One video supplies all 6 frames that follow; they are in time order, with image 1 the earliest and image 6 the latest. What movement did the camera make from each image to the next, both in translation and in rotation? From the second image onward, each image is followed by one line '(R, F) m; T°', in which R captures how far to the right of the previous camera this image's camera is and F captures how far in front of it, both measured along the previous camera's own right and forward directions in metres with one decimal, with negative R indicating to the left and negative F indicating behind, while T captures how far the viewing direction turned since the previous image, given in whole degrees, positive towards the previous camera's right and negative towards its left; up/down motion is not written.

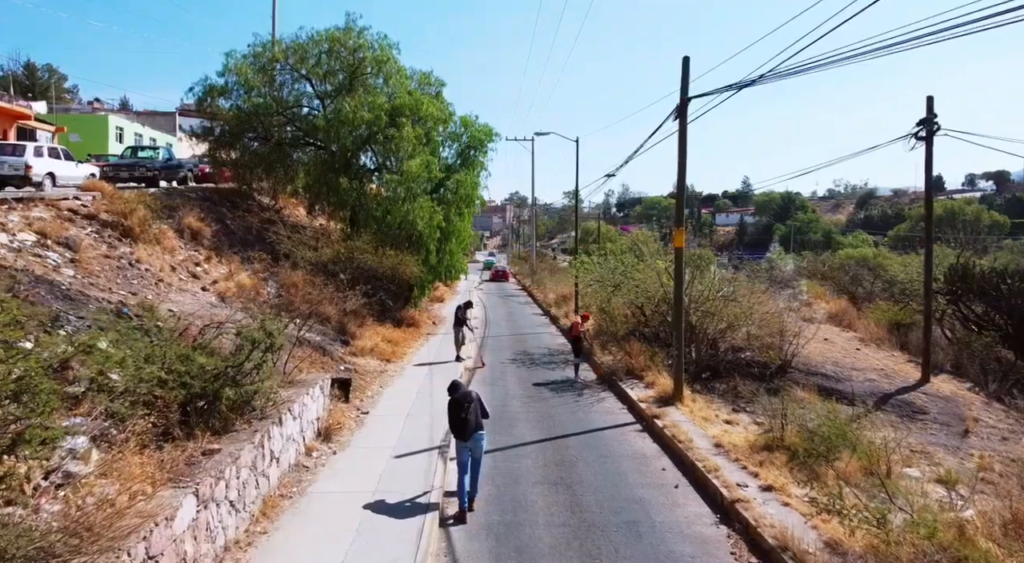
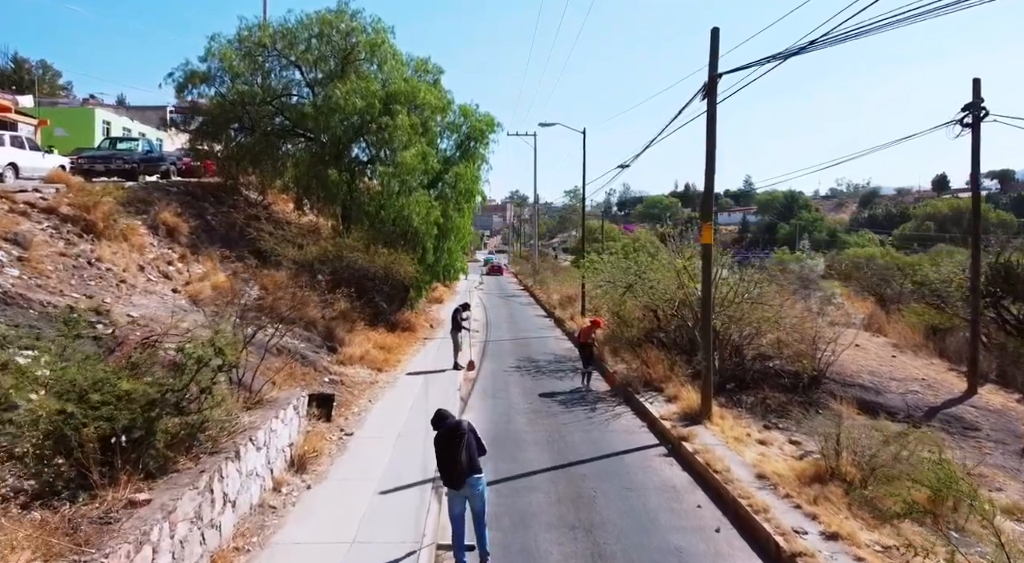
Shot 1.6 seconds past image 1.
(-0.1, +1.5) m; 0°
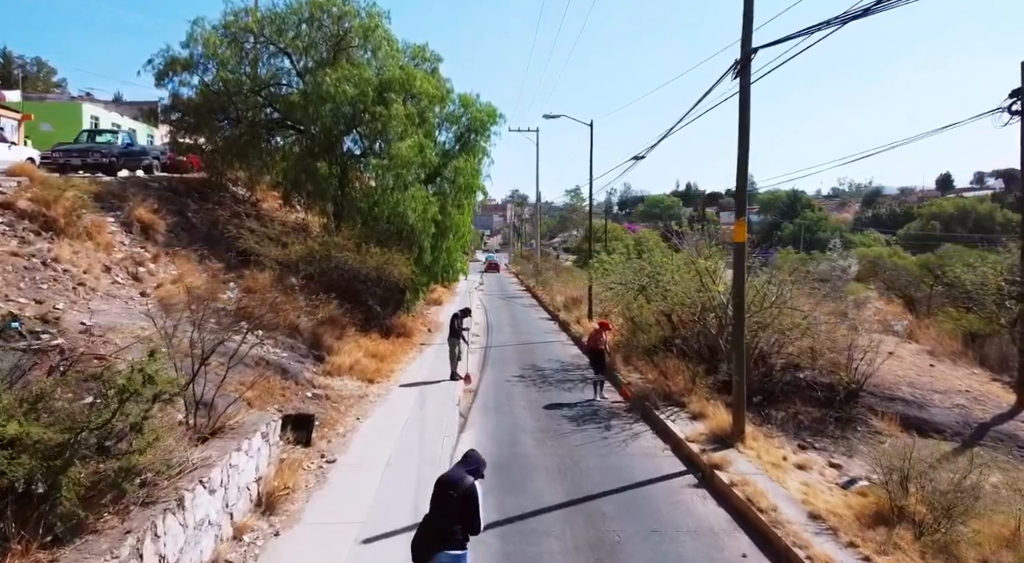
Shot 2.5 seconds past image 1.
(-0.1, +1.3) m; 0°
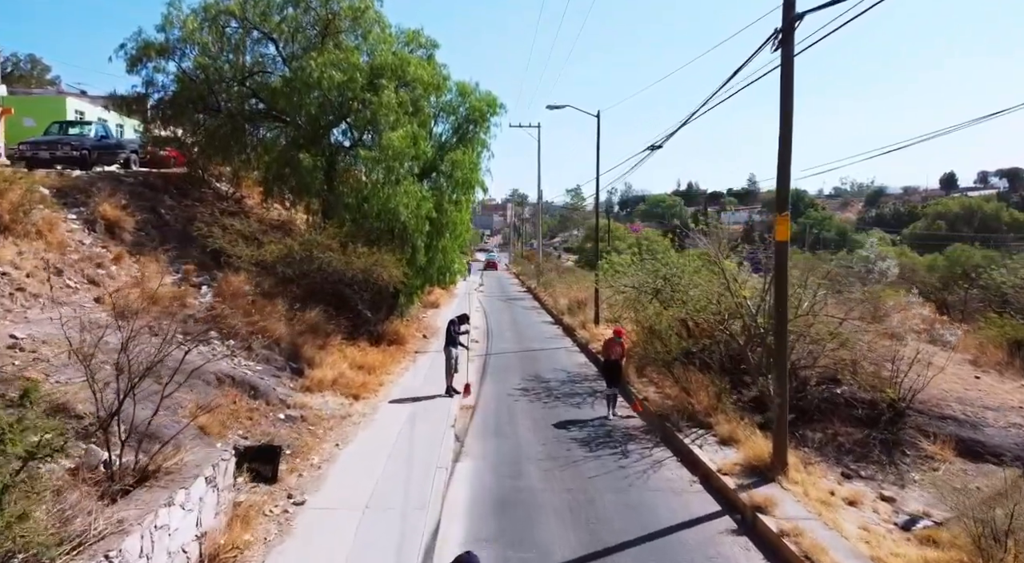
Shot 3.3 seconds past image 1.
(0.0, +1.4) m; 0°
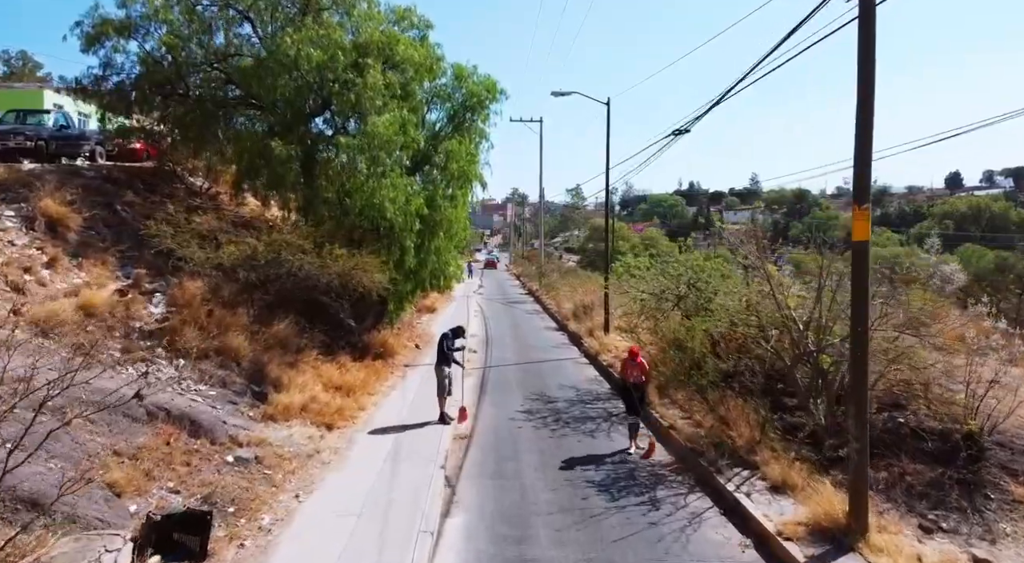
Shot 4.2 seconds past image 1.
(0.0, +1.8) m; 0°
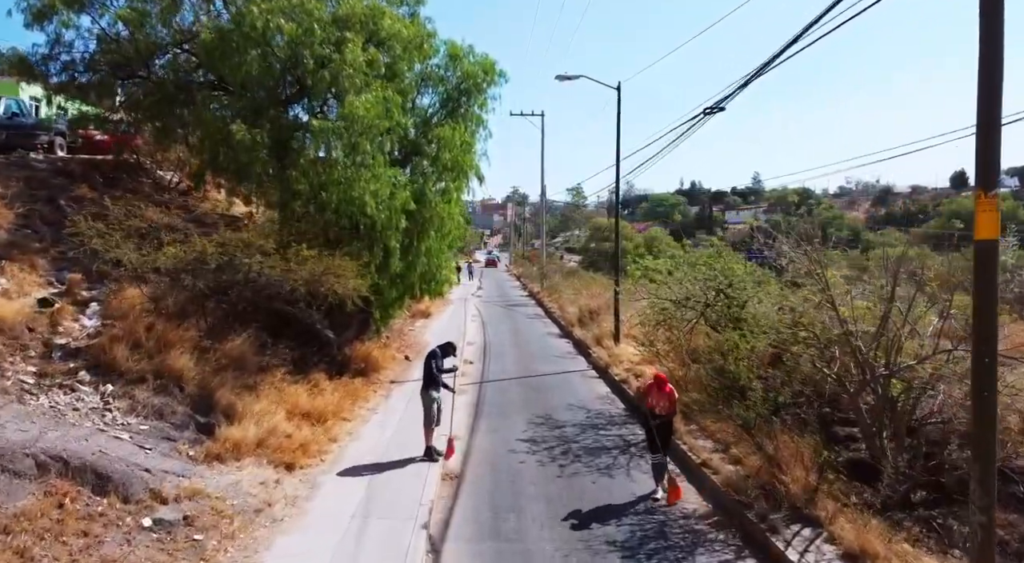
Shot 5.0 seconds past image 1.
(0.0, +1.7) m; 0°
